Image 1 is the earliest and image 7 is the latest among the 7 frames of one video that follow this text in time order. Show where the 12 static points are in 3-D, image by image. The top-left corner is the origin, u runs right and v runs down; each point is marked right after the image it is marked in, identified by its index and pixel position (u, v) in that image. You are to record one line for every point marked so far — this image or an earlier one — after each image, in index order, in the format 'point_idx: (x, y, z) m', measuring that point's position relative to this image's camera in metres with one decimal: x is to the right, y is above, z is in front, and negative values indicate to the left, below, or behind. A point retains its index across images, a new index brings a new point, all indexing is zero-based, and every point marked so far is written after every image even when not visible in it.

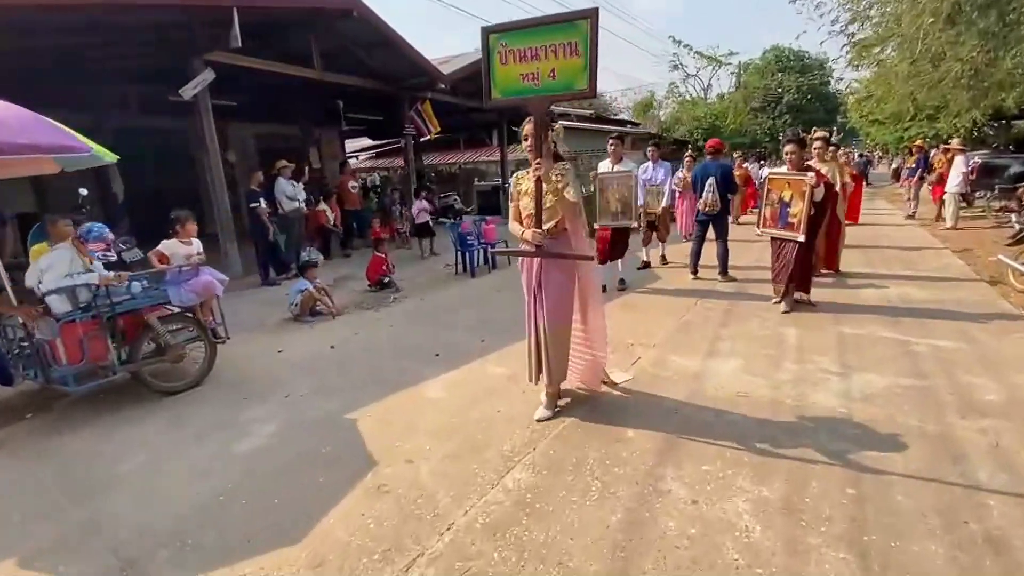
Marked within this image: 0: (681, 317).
0: (+1.8, -0.3, +5.2) m
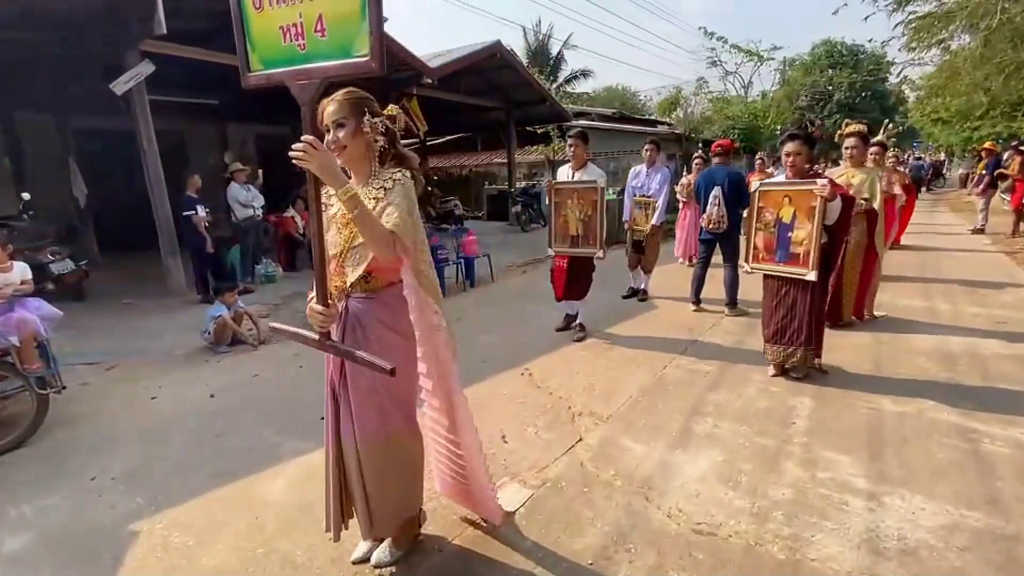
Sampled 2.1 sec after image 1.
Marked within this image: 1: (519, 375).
0: (+1.2, -0.7, +4.0) m
1: (+0.1, -0.7, +4.1) m
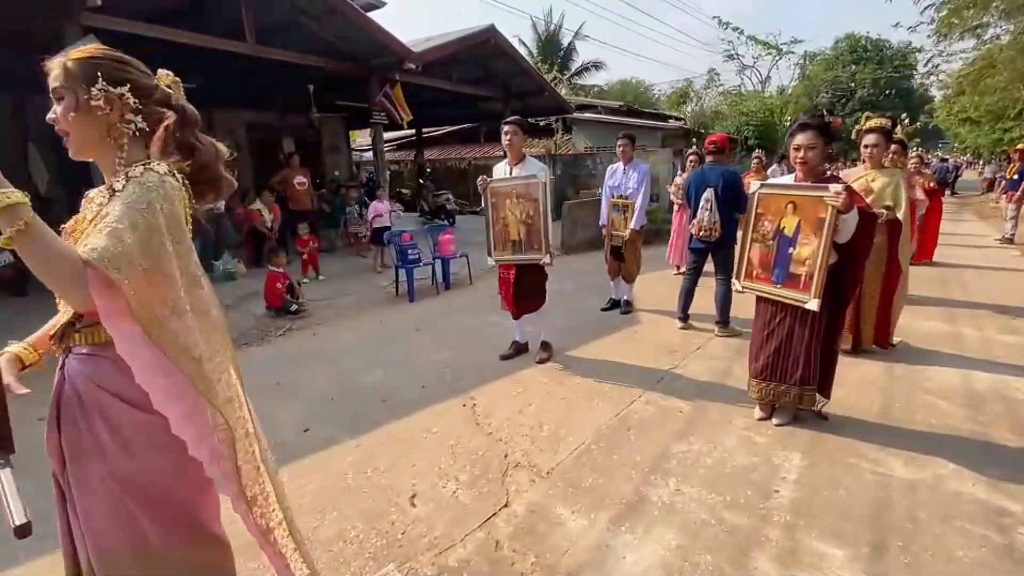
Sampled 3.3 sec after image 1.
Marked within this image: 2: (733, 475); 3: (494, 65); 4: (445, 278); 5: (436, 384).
0: (+0.7, -0.9, +3.3) m
1: (-0.4, -0.9, +3.5) m
2: (+1.2, -1.0, +2.7) m
3: (-0.4, +5.2, +11.3) m
4: (-1.0, +0.2, +7.3) m
5: (-0.6, -0.8, +3.9) m
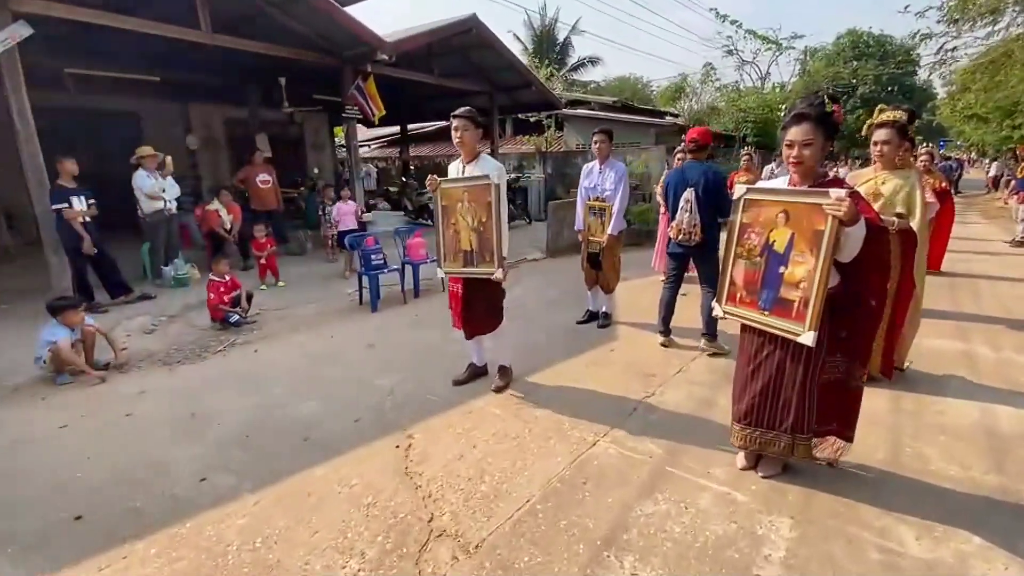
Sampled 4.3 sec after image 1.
0: (+0.4, -1.0, +2.8) m
1: (-0.7, -1.0, +3.0) m
2: (+0.9, -1.2, +2.2) m
3: (-0.8, +5.1, +10.8) m
4: (-1.4, 0.0, +6.8) m
5: (-1.0, -0.9, +3.4) m
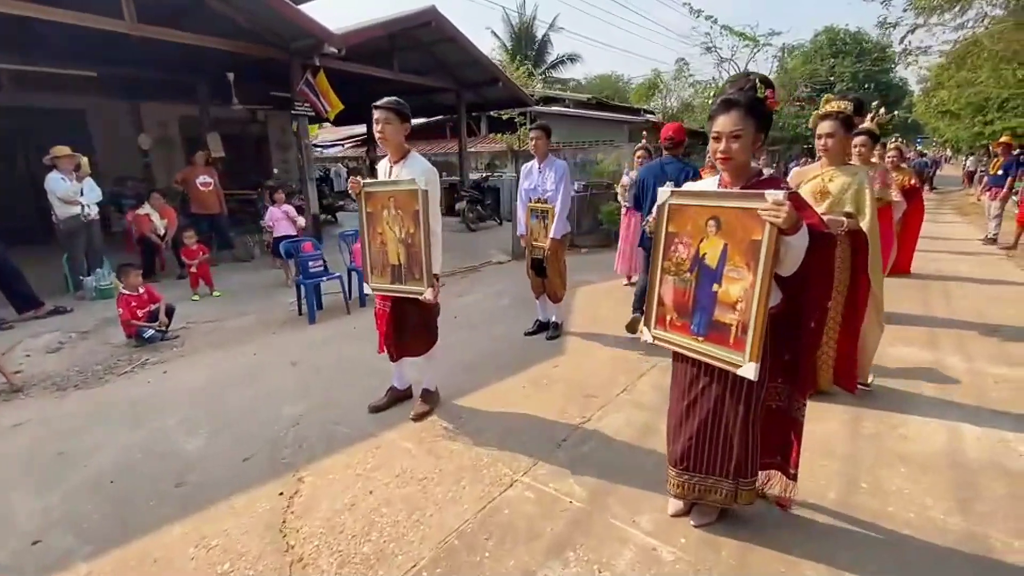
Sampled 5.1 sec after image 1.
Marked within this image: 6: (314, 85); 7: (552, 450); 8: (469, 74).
0: (-0.1, -1.1, +2.4) m
1: (-1.2, -1.1, +2.6) m
2: (+0.4, -1.3, +1.8) m
3: (-1.5, +5.0, +10.3) m
4: (-2.0, -0.1, +6.3) m
5: (-1.5, -1.0, +2.9) m
6: (-3.5, +3.5, +8.5) m
7: (+0.2, -1.0, +2.8) m
8: (-1.0, +5.0, +11.4) m
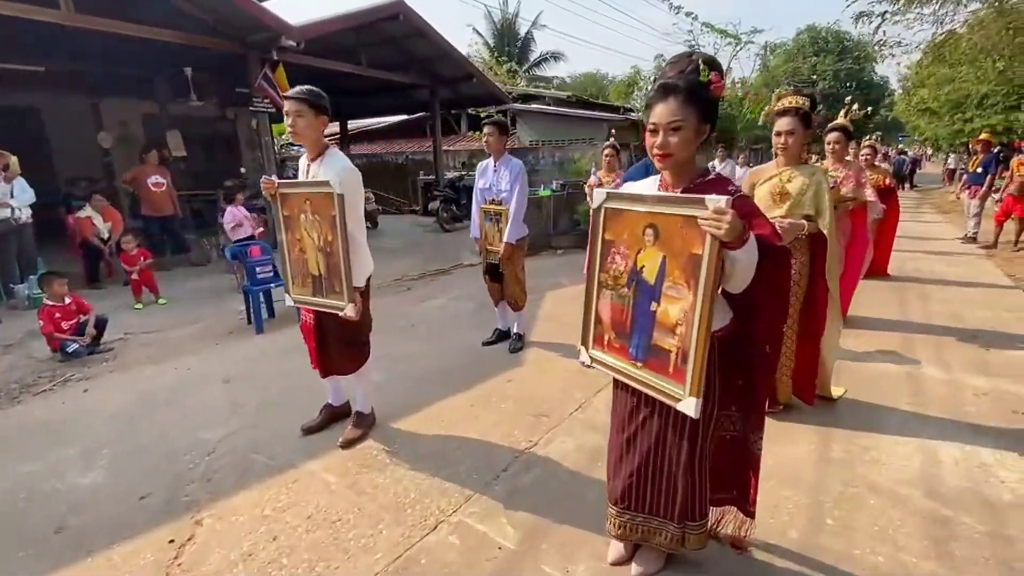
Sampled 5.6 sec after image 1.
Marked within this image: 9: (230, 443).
0: (-0.5, -1.2, +2.1) m
1: (-1.6, -1.2, +2.2) m
2: (0.0, -1.3, +1.5) m
3: (-2.1, +5.0, +10.0) m
4: (-2.4, -0.1, +6.0) m
5: (-1.8, -1.1, +2.6) m
6: (-4.0, +3.4, +8.1) m
7: (-0.1, -1.0, +2.5) m
8: (-1.6, +5.0, +11.0) m
9: (-1.8, -1.0, +3.0) m
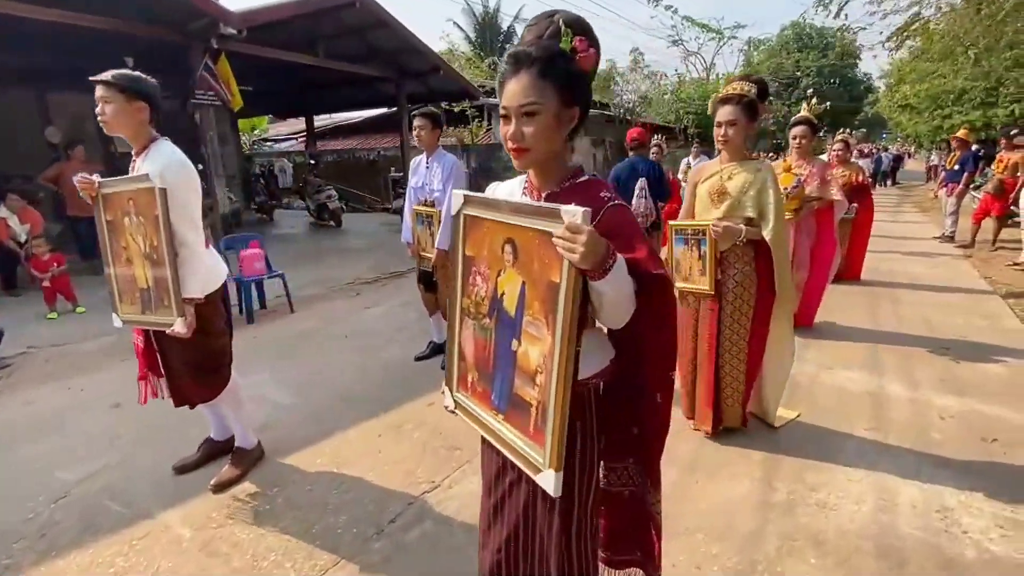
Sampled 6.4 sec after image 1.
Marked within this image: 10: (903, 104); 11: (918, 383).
0: (-1.0, -1.2, +1.7) m
1: (-2.1, -1.3, +1.8) m
2: (-0.4, -1.4, +1.1) m
3: (-2.8, +4.9, +9.5) m
4: (-3.0, -0.2, +5.5) m
5: (-2.4, -1.2, +2.2) m
6: (-4.6, +3.4, +7.6) m
7: (-0.6, -1.1, +2.1) m
8: (-2.3, +4.9, +10.6) m
9: (-2.3, -1.1, +2.6) m
10: (+11.4, +5.3, +14.1) m
11: (+2.9, -0.7, +3.4) m
